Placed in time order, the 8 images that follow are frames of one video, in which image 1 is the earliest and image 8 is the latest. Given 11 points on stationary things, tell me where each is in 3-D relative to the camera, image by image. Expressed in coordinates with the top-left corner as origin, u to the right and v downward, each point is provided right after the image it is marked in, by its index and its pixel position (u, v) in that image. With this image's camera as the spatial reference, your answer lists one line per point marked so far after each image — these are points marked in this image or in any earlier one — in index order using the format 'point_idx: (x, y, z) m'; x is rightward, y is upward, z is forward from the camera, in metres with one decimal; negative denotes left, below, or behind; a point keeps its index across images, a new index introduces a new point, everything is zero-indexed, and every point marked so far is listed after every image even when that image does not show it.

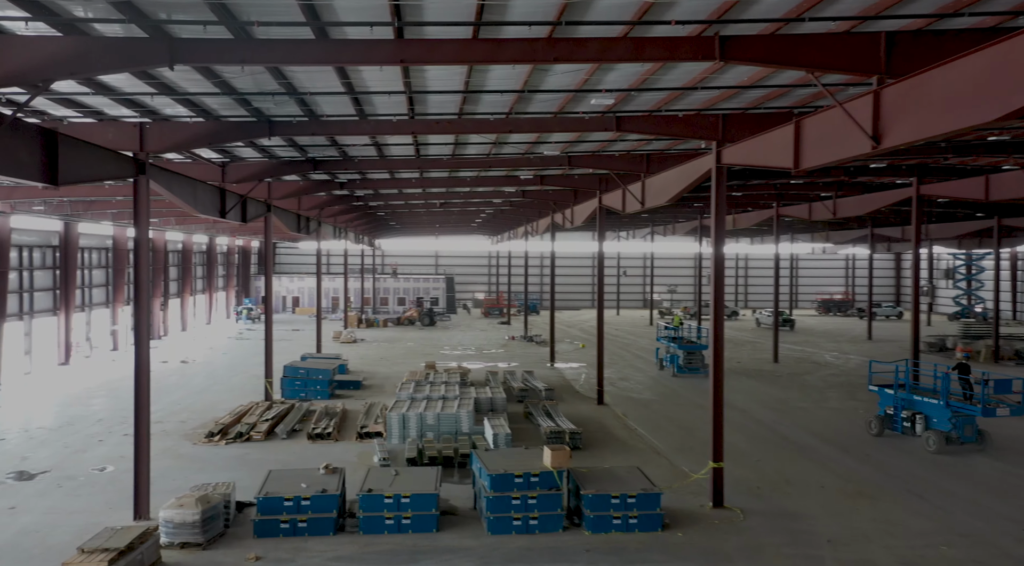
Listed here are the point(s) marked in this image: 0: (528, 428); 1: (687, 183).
0: (+0.5, -4.3, +19.6) m
1: (+3.8, +2.2, +14.3) m
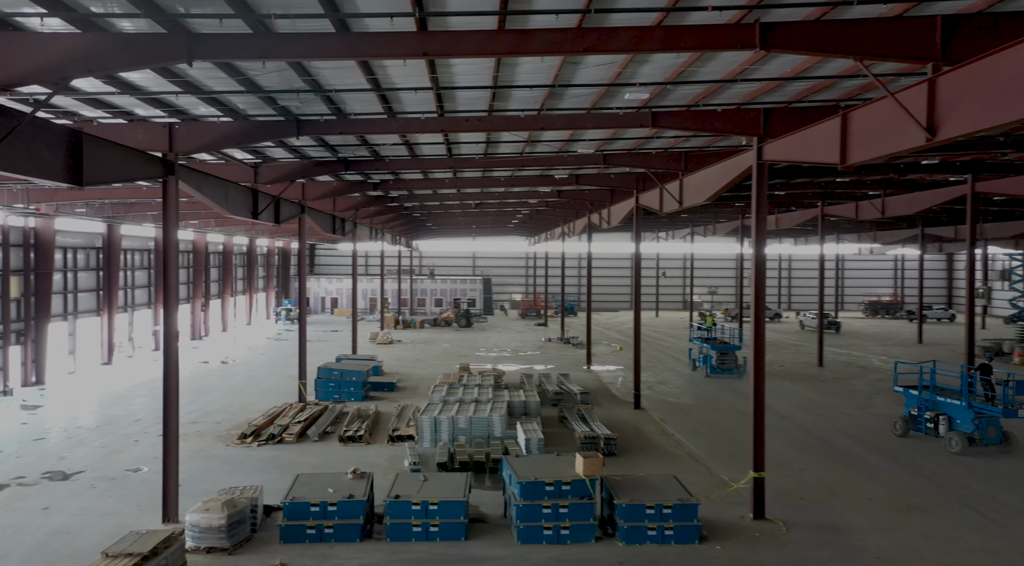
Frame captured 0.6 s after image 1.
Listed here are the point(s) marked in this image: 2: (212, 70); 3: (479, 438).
0: (+1.5, -4.3, +19.2) m
1: (+4.5, +2.1, +13.8) m
2: (-3.7, +2.7, +8.1) m
3: (-0.8, -4.0, +17.0) m
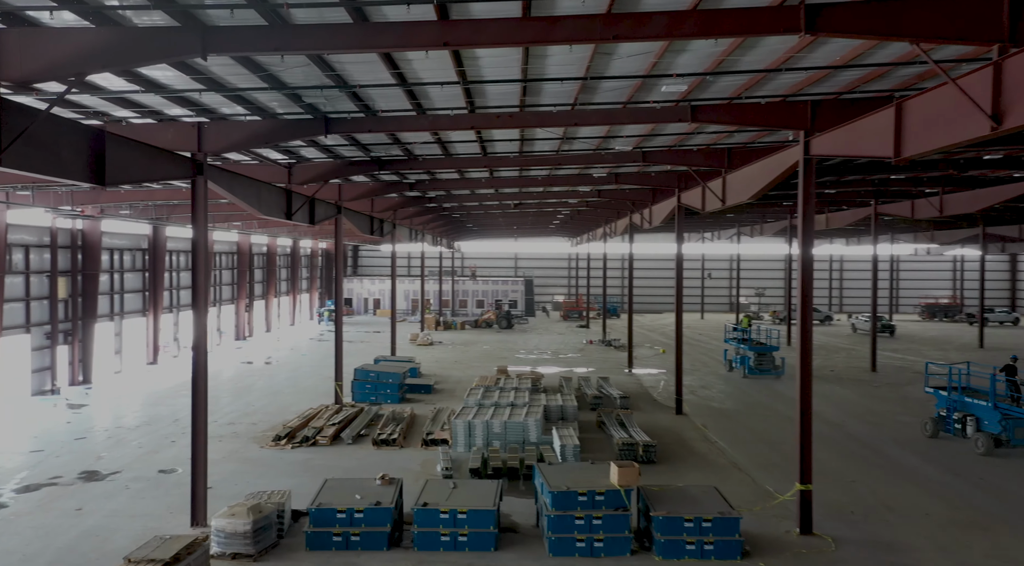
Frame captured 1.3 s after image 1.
0: (+2.5, -4.4, +18.7) m
1: (+5.1, +2.1, +13.1) m
2: (-3.4, +2.7, +7.9) m
3: (+0.1, -4.0, +16.7) m
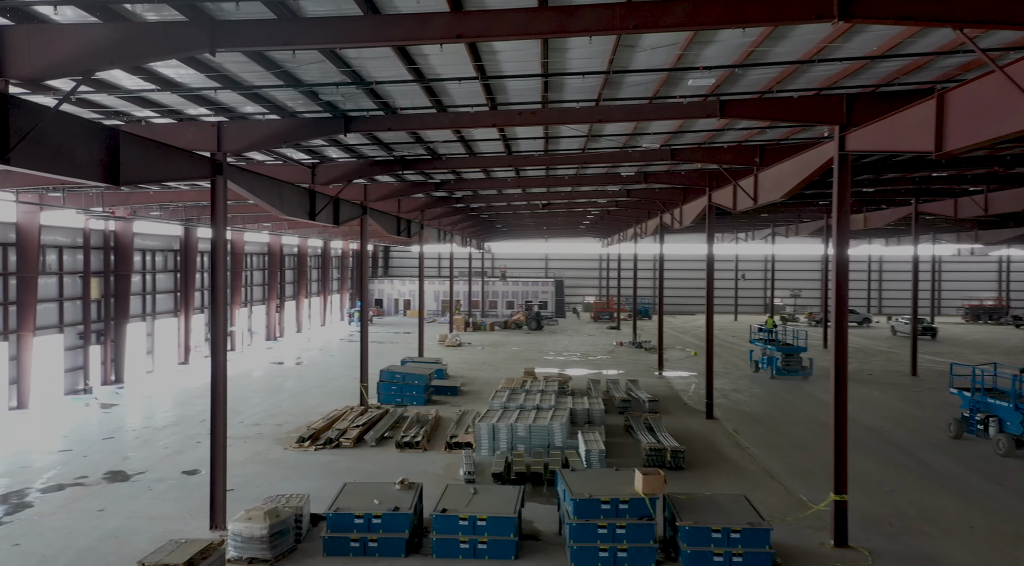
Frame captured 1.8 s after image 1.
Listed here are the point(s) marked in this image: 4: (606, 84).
0: (+3.2, -4.4, +18.2) m
1: (+5.6, +2.1, +12.5) m
2: (-3.2, +2.6, +7.8) m
3: (+0.7, -4.0, +16.4) m
4: (+1.5, +3.1, +10.3) m
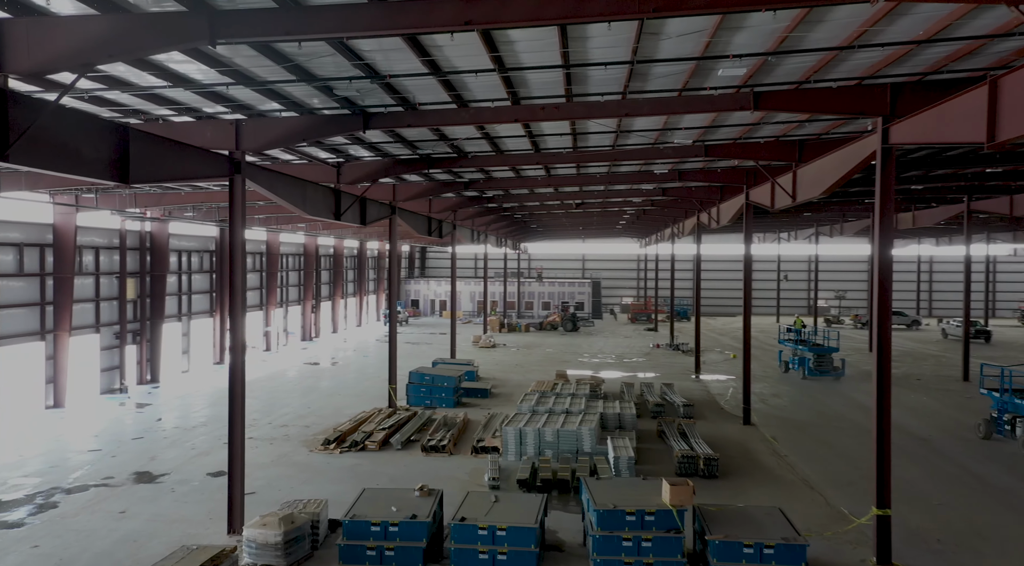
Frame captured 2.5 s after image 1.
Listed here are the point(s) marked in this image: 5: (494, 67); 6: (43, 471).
0: (+3.9, -4.5, +17.7) m
1: (+6.0, +2.0, +11.8) m
2: (-3.0, +2.6, +7.6) m
3: (+1.3, -4.1, +15.9) m
4: (+1.8, +3.1, +9.8) m
5: (-0.2, +2.9, +8.8) m
6: (-9.7, -3.9, +13.7) m
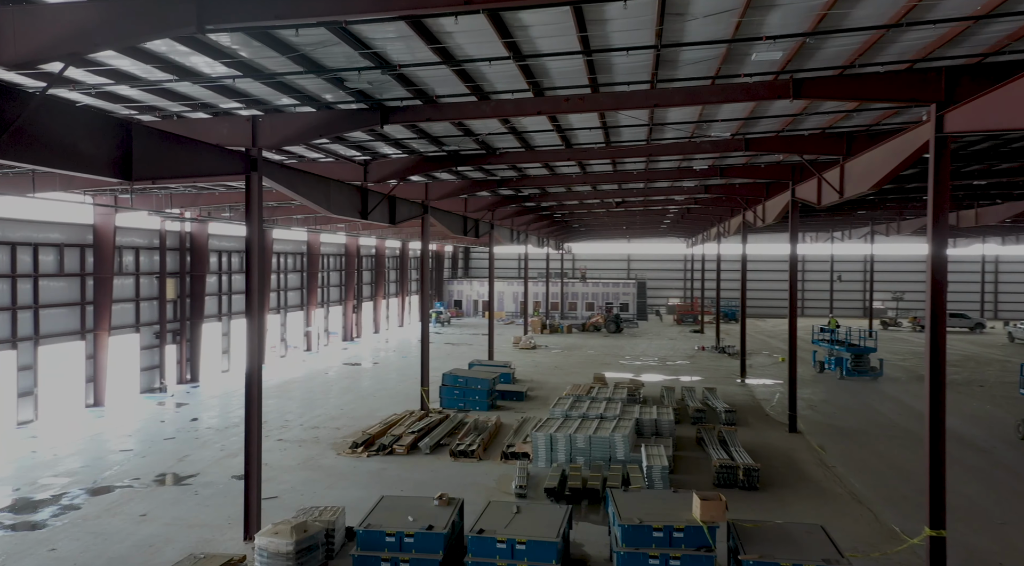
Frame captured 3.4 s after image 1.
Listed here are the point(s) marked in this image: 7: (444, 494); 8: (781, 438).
0: (+4.7, -4.5, +16.9) m
1: (+6.4, +2.0, +11.0) m
2: (-2.8, +2.6, +7.3) m
3: (+2.0, -4.1, +15.3) m
4: (+2.1, +3.1, +9.2) m
5: (0.0, +2.8, +8.4) m
6: (-9.2, -3.9, +13.9) m
7: (-1.1, -3.4, +10.6) m
8: (+7.5, -4.3, +18.5) m
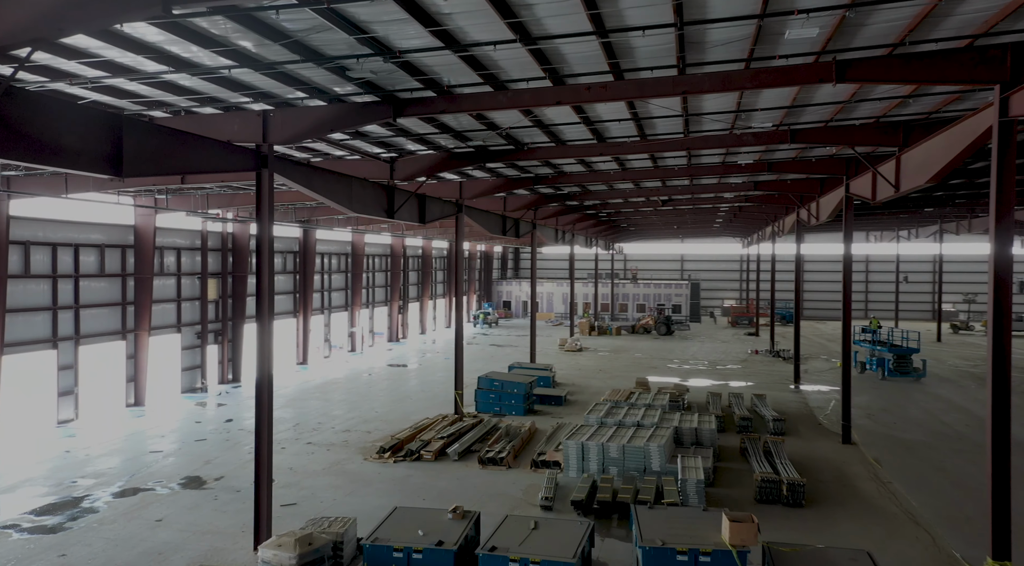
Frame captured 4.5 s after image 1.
0: (+5.5, -4.5, +15.9) m
1: (+6.7, +2.0, +9.9) m
2: (-2.8, +2.6, +7.0) m
3: (+2.7, -4.2, +14.6) m
4: (+2.2, +3.0, +8.5) m
5: (+0.1, +2.8, +7.8) m
6: (-8.6, -4.0, +14.0) m
7: (-0.8, -3.4, +10.1) m
8: (+8.4, -4.4, +17.3) m
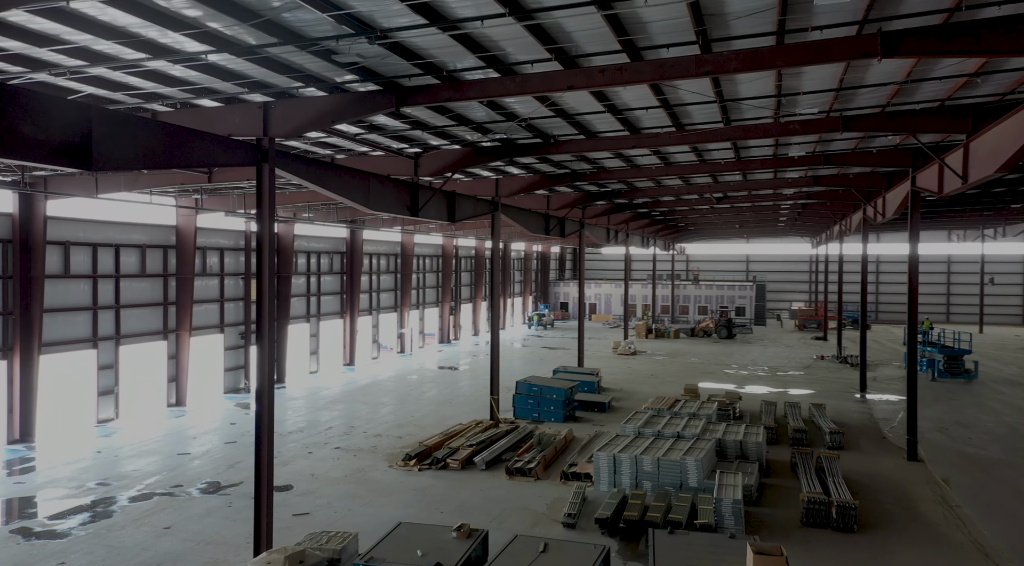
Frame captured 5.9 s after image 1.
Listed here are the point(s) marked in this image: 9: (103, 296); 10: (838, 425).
0: (+6.1, -4.6, +14.7) m
1: (+6.8, +1.9, +8.6) m
2: (-3.0, +2.5, +6.6) m
3: (+3.2, -4.2, +13.6) m
4: (+2.2, +3.0, +7.6) m
5: (0.0, +2.8, +7.1) m
6: (-8.1, -4.0, +14.1) m
7: (-0.7, -3.5, +9.5) m
8: (+9.1, -4.5, +15.9) m
9: (-11.0, -0.4, +17.8) m
10: (+9.5, -4.2, +19.6) m
